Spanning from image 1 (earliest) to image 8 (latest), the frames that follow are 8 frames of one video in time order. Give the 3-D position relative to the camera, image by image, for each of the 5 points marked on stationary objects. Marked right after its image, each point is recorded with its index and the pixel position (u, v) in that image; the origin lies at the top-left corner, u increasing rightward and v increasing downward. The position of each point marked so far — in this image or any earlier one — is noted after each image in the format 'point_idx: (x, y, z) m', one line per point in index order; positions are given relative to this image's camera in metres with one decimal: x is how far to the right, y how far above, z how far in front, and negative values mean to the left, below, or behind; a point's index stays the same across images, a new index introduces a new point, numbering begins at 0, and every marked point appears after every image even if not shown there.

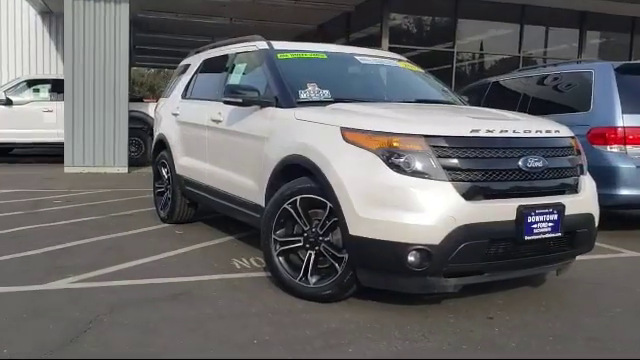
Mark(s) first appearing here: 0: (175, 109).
0: (-1.7, +0.8, +7.3) m
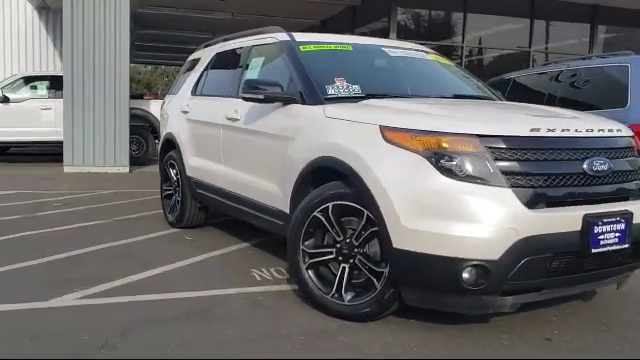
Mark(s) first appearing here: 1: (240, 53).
0: (-1.5, +0.8, +6.8) m
1: (-0.8, +1.3, +6.1) m
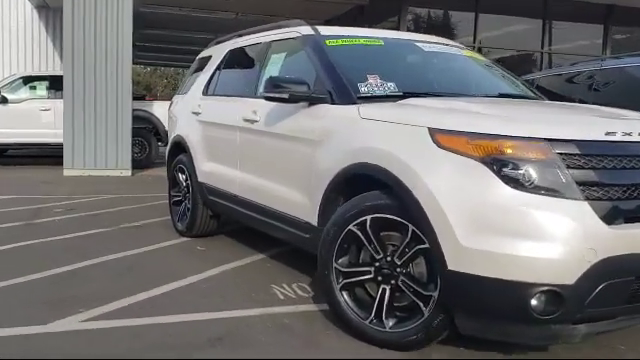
0: (-1.3, +0.7, +6.3) m
1: (-0.6, +1.2, +5.6) m
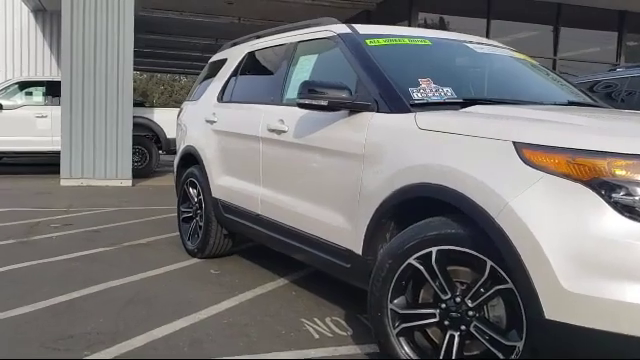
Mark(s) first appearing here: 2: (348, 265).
0: (-1.0, +0.6, +5.7) m
1: (-0.3, +1.1, +5.1) m
2: (+0.2, -0.5, +3.7) m
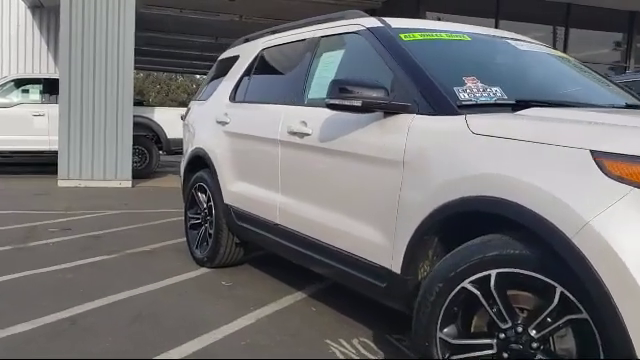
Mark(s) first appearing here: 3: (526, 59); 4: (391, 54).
0: (-0.9, +0.6, +5.3) m
1: (-0.1, +1.0, +4.7) m
2: (+0.3, -0.6, +3.3) m
3: (+1.3, +0.8, +4.0) m
4: (+0.4, +0.7, +3.6) m
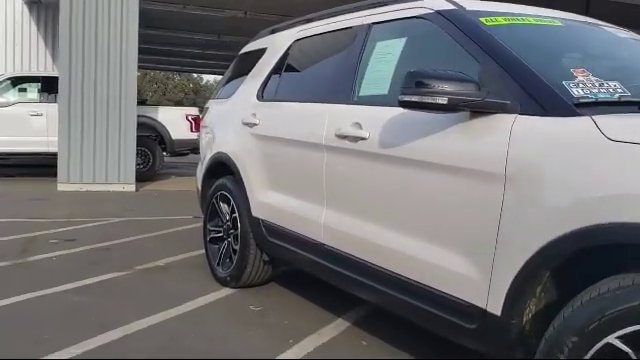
0: (-0.5, +0.5, +4.7) m
1: (+0.2, +0.9, +4.0) m
2: (+0.6, -0.6, +2.7) m
3: (+1.6, +0.7, +3.3) m
4: (+0.7, +0.7, +3.0) m
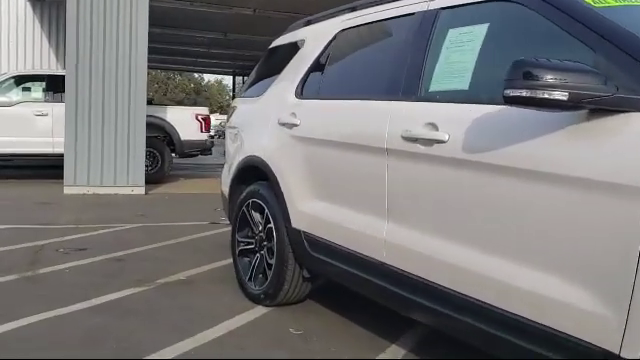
0: (-0.2, +0.4, +4.2) m
1: (+0.5, +0.9, +3.5) m
2: (+1.0, -0.7, +2.2) m
3: (+1.9, +0.7, +2.8) m
4: (+1.0, +0.6, +2.5) m
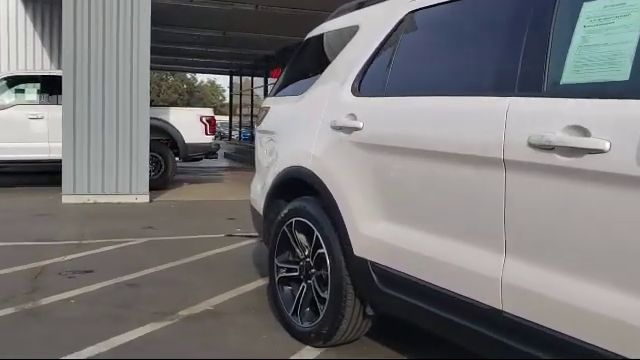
0: (+0.1, +0.4, +3.4) m
1: (+0.8, +0.8, +2.8) m
2: (+1.3, -0.7, +1.4) m
3: (+2.3, +0.6, +2.1) m
4: (+1.4, +0.5, +1.7) m
